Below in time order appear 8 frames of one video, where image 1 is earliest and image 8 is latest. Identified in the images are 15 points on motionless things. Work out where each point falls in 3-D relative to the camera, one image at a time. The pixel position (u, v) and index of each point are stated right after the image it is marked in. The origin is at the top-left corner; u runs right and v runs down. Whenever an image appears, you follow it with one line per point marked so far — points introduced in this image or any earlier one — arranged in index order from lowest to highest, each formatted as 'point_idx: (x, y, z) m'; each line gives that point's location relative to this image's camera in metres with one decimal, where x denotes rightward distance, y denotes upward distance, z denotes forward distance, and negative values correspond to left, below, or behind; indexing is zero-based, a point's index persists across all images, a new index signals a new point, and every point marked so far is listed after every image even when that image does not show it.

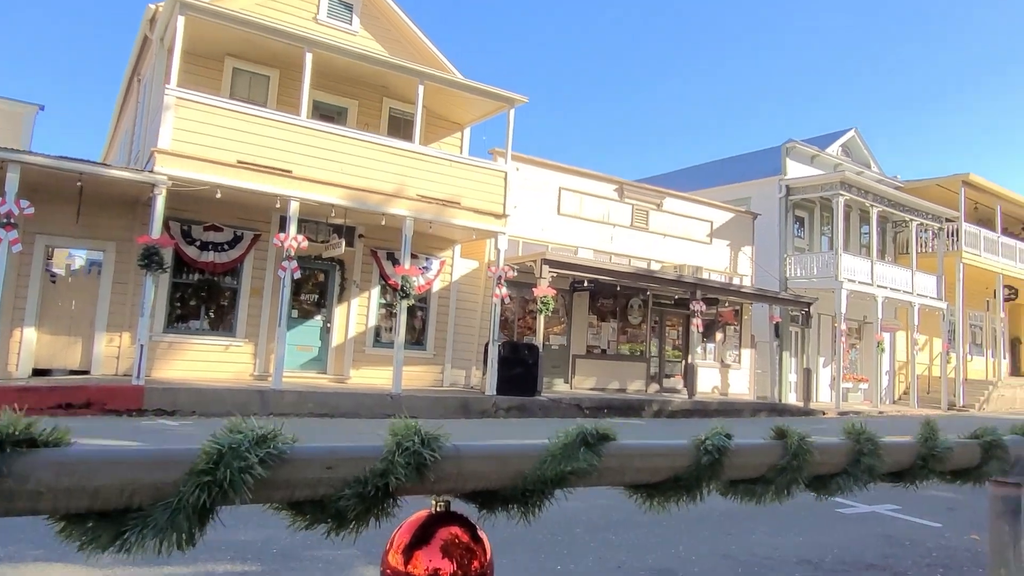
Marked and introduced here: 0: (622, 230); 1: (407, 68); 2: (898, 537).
0: (+2.1, +1.1, +13.5) m
1: (-1.4, +2.9, +9.7) m
2: (+1.8, -1.2, +3.5) m
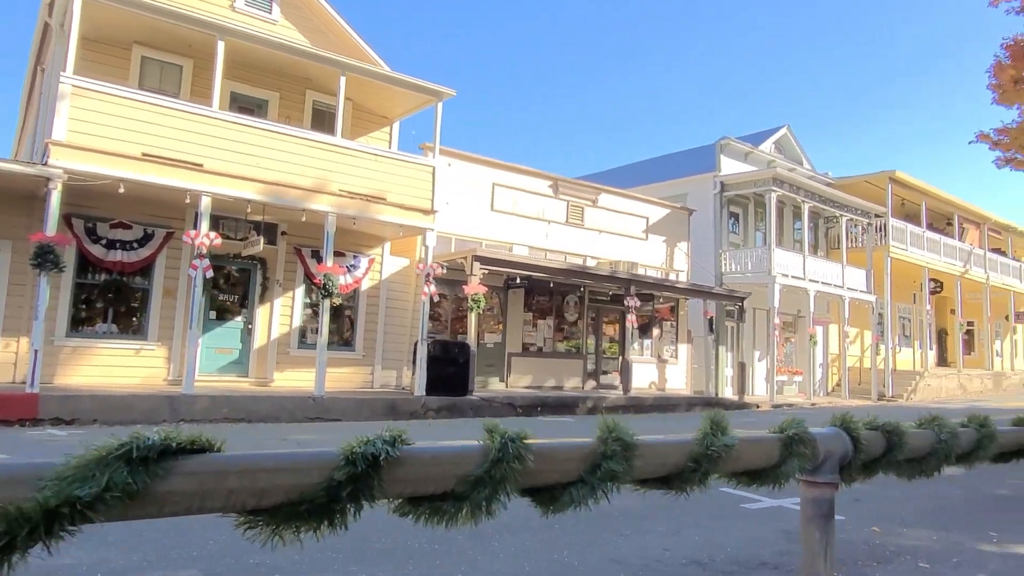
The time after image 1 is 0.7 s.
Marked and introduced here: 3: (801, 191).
0: (+0.8, +1.2, +13.4) m
1: (-2.4, +3.0, +9.3) m
2: (+1.3, -1.2, +3.4) m
3: (+6.6, +2.2, +16.6) m
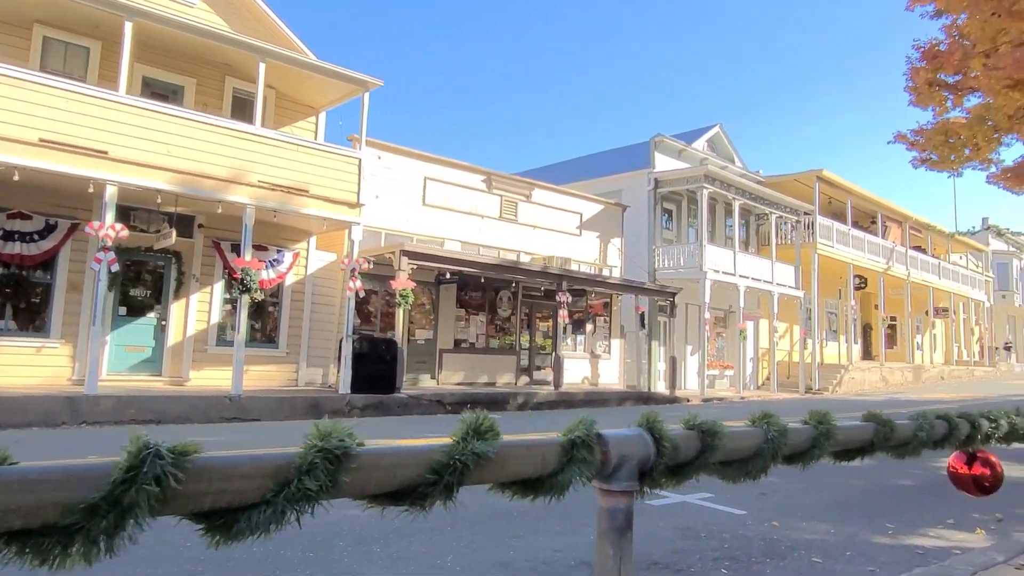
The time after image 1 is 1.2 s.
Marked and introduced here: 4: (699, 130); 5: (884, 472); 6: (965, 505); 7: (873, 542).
0: (-0.4, +1.2, +13.3) m
1: (-3.3, +3.0, +9.0) m
2: (+0.8, -1.1, +3.4) m
3: (+5.1, +2.3, +16.9) m
4: (+4.8, +4.1, +18.6) m
5: (+2.7, -1.3, +5.3) m
6: (+2.7, -1.3, +4.3) m
7: (+1.7, -1.2, +3.4) m
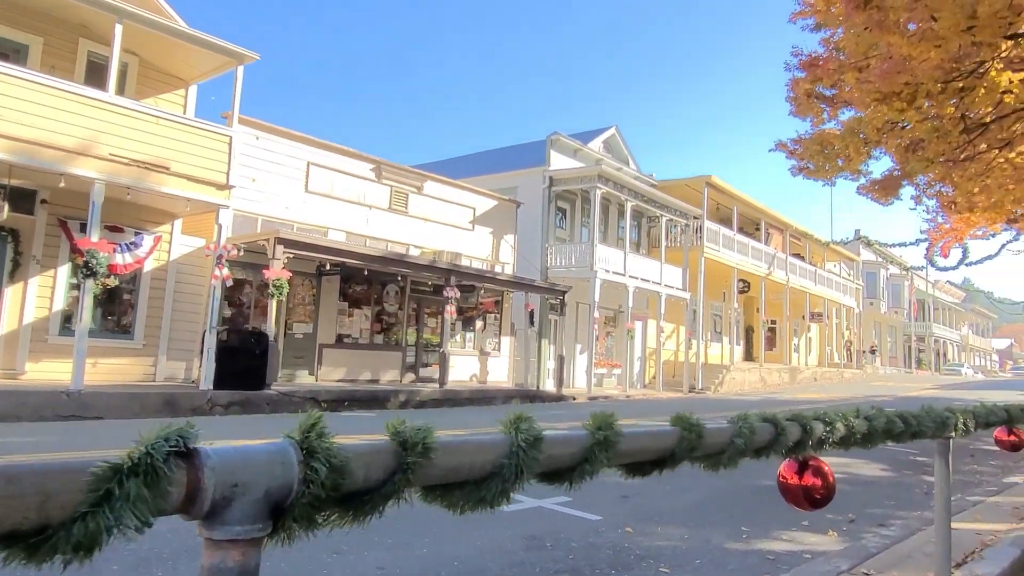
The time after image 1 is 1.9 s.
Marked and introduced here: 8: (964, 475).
0: (-2.4, +1.4, +12.8) m
1: (-4.6, +3.2, +8.1) m
2: (+0.1, -1.1, +3.1) m
3: (+2.7, +2.3, +17.1) m
4: (+2.2, +4.1, +18.7) m
5: (+1.7, -1.3, +5.2) m
6: (+1.8, -1.3, +4.3) m
7: (+1.0, -1.2, +3.2) m
8: (+3.7, -1.6, +6.0) m
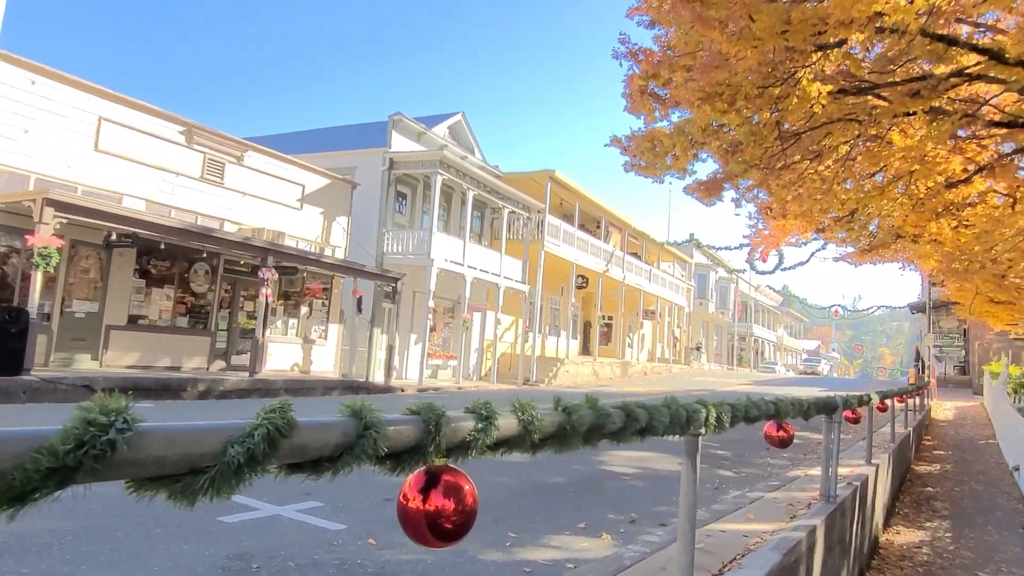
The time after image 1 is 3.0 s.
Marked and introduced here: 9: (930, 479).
0: (-5.2, +1.7, +11.5) m
1: (-6.4, +3.6, +6.5) m
2: (-0.9, -0.9, +2.5) m
3: (-1.0, +2.5, +16.7) m
4: (-1.8, +4.4, +18.2) m
5: (+0.2, -1.2, +4.9) m
6: (+0.5, -1.2, +4.0) m
7: (-0.1, -1.1, +2.8) m
8: (+2.0, -1.5, +6.1) m
9: (+5.0, -2.3, +8.6) m
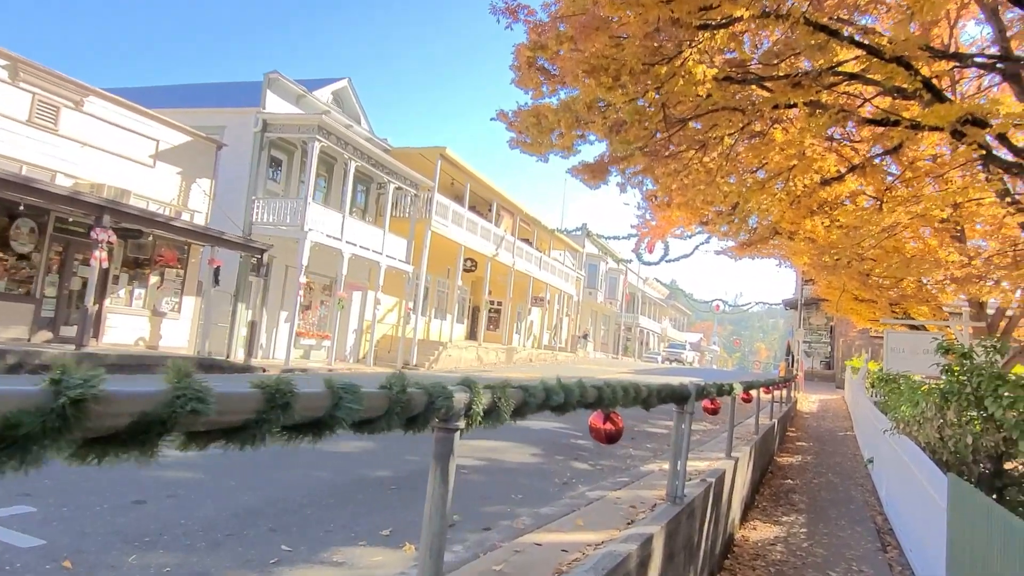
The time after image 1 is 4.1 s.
0: (-7.0, +2.3, +10.0) m
1: (-7.4, +4.1, +4.8) m
2: (-1.6, -0.7, +1.8) m
3: (-3.5, +3.1, +15.7) m
4: (-4.4, +4.9, +17.1) m
5: (-0.8, -1.0, +4.3) m
6: (-0.4, -1.0, +3.4) m
7: (-0.9, -0.9, +2.1) m
8: (+0.8, -1.4, +5.7) m
9: (+3.3, -2.2, +8.6) m
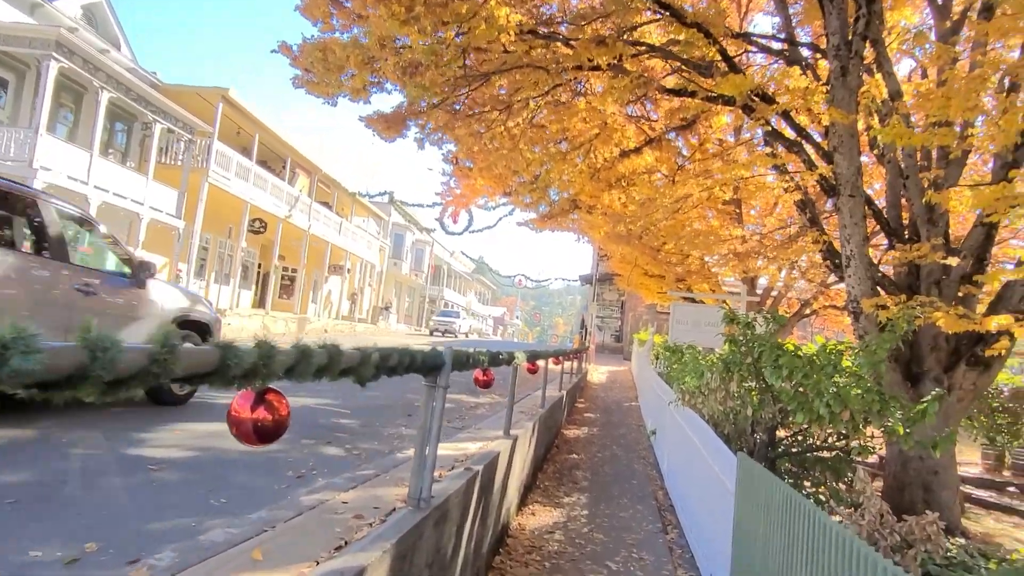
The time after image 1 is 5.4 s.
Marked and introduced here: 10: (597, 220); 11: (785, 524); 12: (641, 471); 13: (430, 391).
0: (-9.4, +3.0, +6.8) m
1: (-8.3, +4.6, +1.7) m
2: (-2.2, -0.5, +0.4) m
3: (-7.5, +3.9, +13.2) m
4: (-8.7, +5.9, +14.2) m
5: (-2.1, -0.7, +3.0) m
6: (-1.5, -0.8, +2.3) m
7: (-1.6, -0.7, +0.9) m
8: (-0.9, -1.0, +4.8) m
9: (+0.7, -1.8, +8.3) m
10: (+1.3, +1.1, +11.3) m
11: (+1.2, -1.0, +3.2) m
12: (+1.3, -1.9, +7.4) m
13: (-0.3, -0.4, +2.6) m
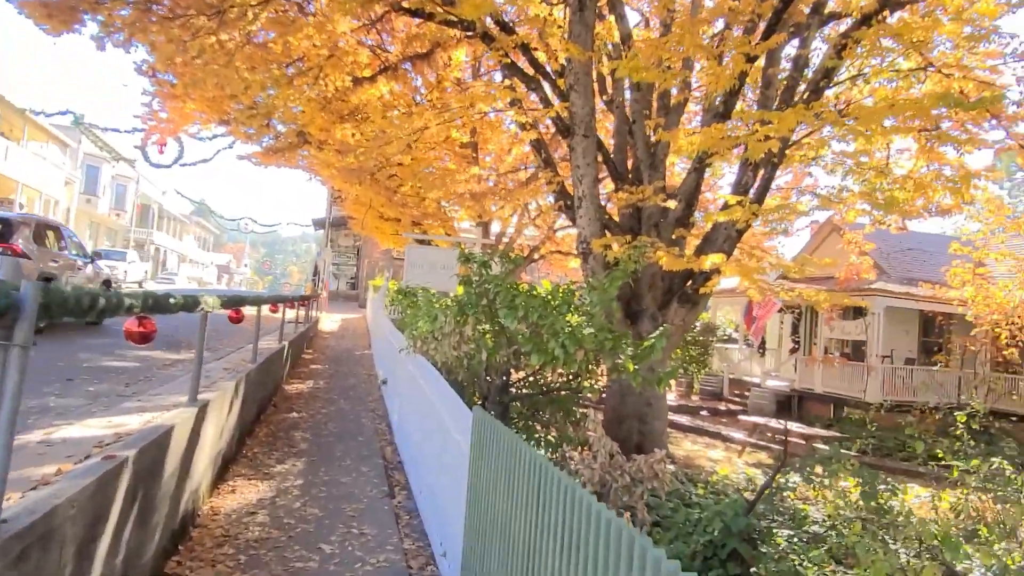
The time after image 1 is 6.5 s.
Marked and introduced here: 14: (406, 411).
0: (-11.1, +3.4, +2.1) m
1: (-8.3, +4.7, -2.5) m
2: (-2.1, -0.5, -1.2) m
3: (-11.5, +4.8, +8.6) m
4: (-12.9, +6.8, +9.1) m
5: (-3.0, -0.5, +1.4) m
6: (-2.2, -0.6, +0.9) m
7: (-1.7, -0.5, -0.4) m
8: (-2.5, -0.7, +3.5) m
9: (-2.2, -1.2, +7.4) m
10: (-2.7, +2.0, +10.2) m
11: (+0.1, -0.7, +2.7) m
12: (-1.3, -1.3, +6.8) m
13: (-1.1, -0.1, +1.6) m
14: (-0.9, -1.1, +6.3) m
